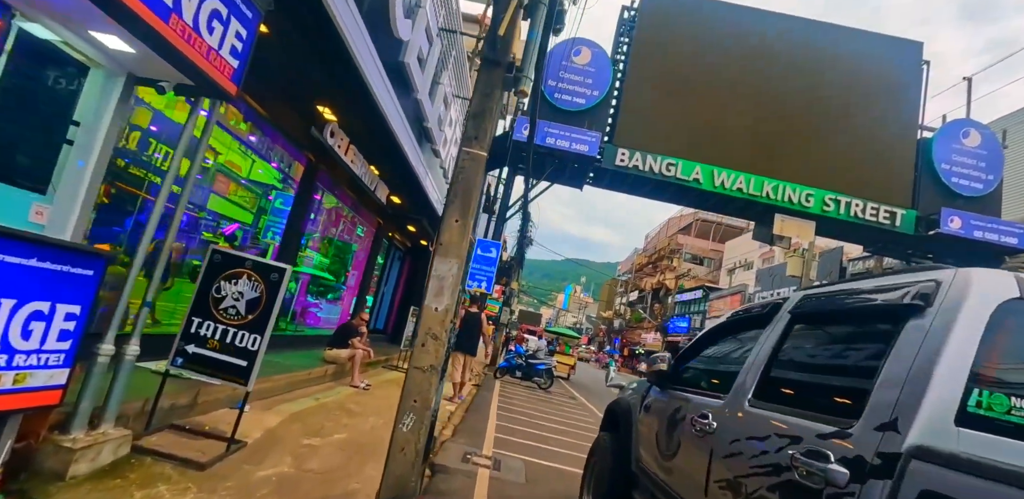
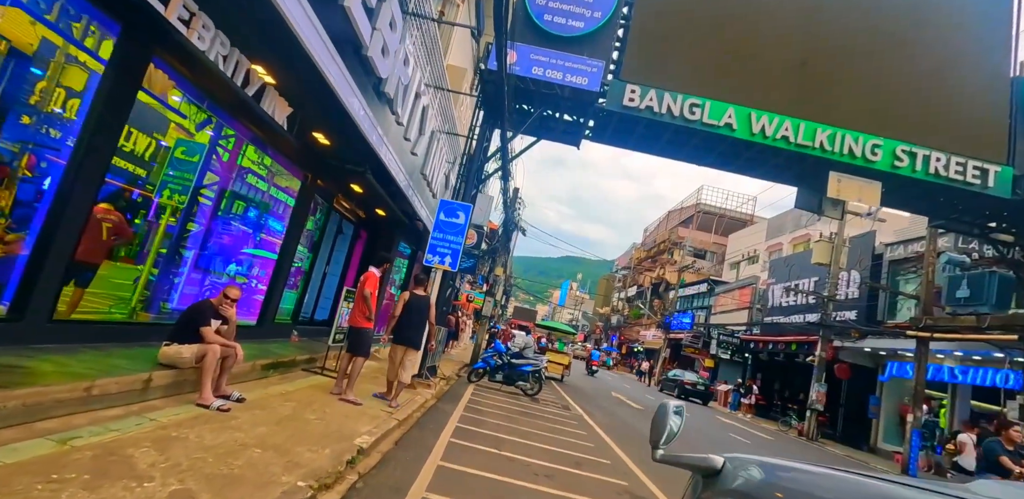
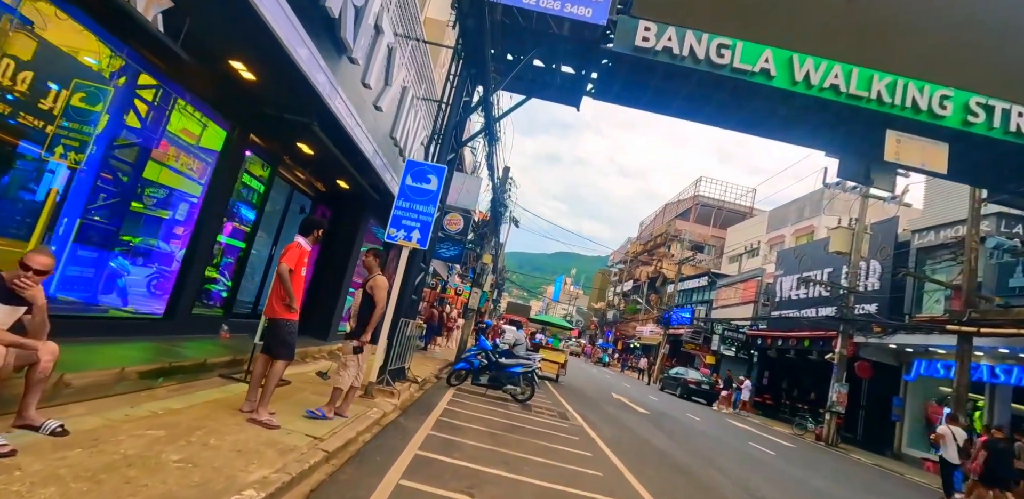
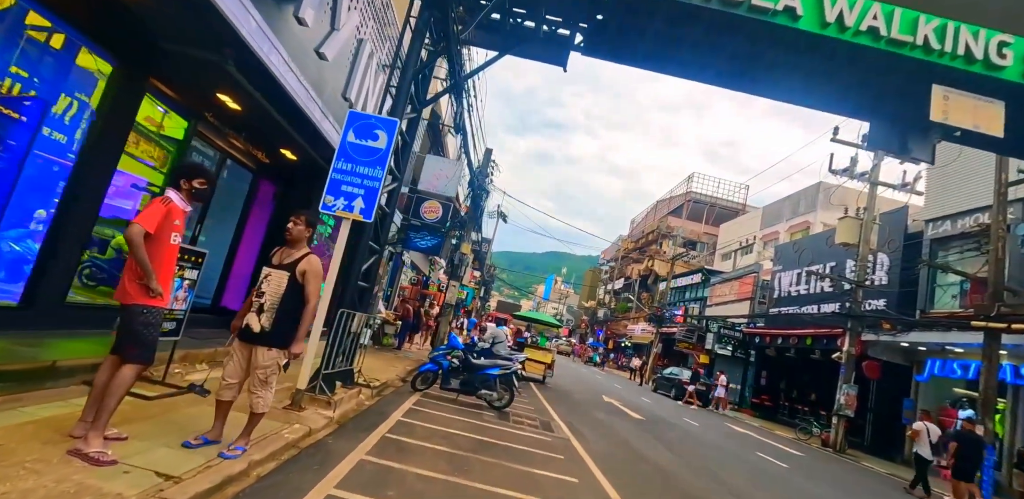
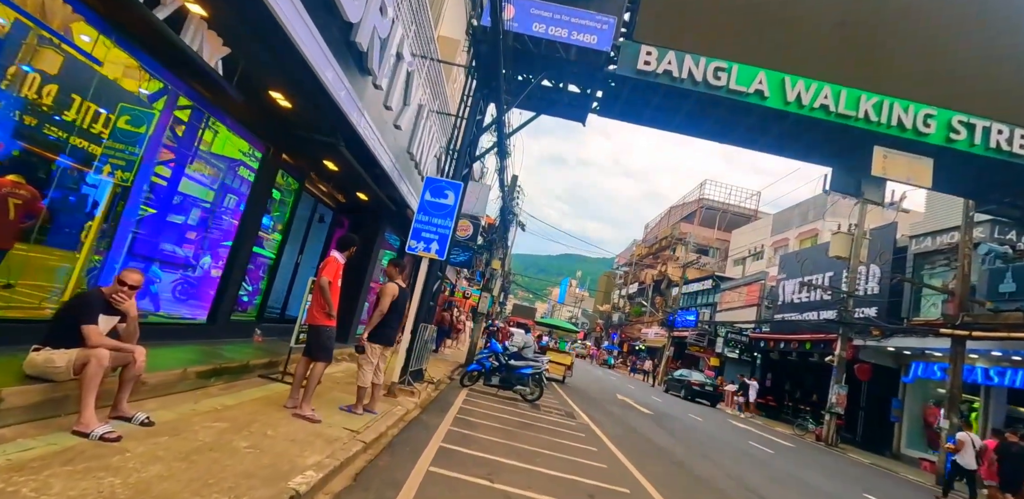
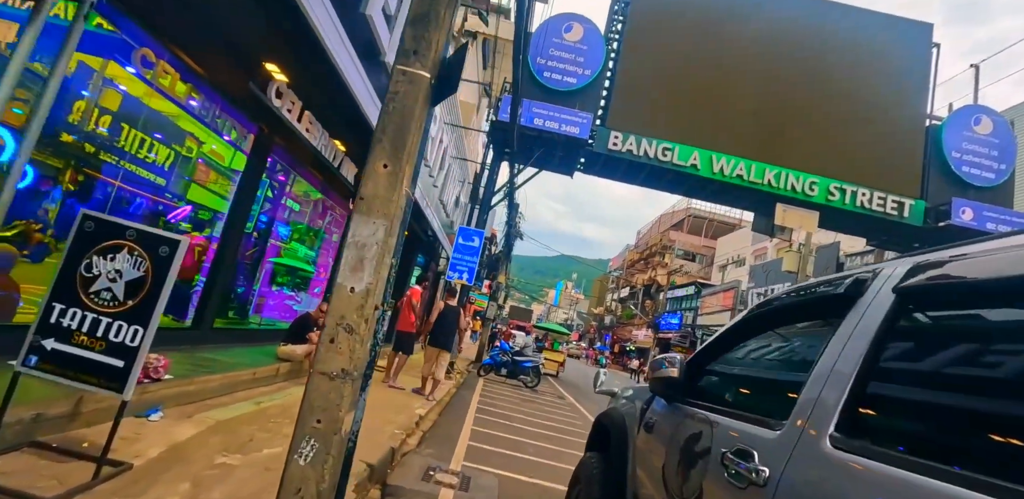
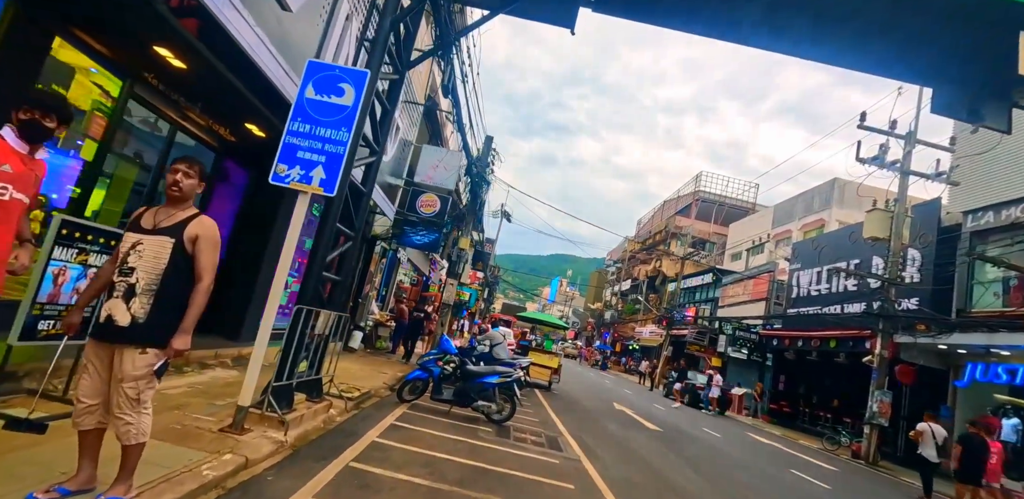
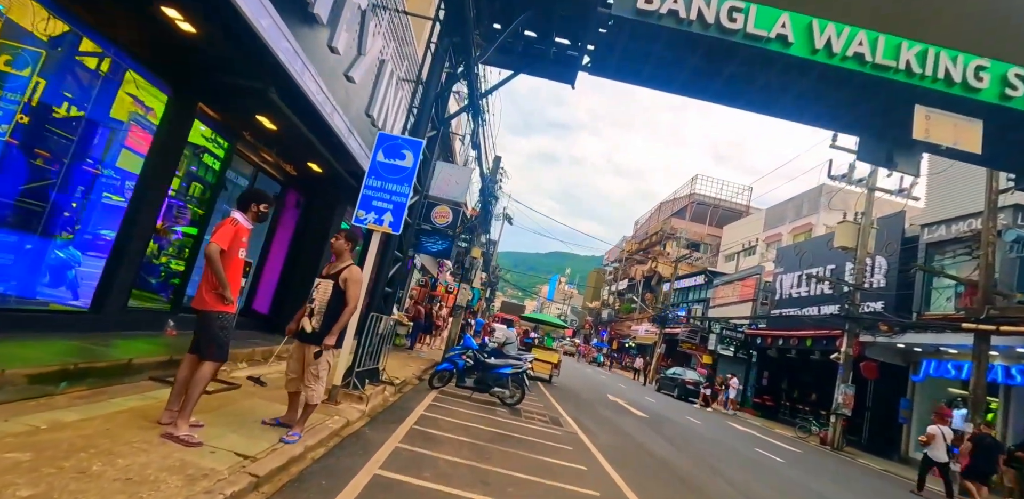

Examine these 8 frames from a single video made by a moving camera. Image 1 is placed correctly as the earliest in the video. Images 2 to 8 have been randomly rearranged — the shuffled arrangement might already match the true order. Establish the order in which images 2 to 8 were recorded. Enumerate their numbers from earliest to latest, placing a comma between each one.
6, 2, 5, 3, 8, 4, 7
